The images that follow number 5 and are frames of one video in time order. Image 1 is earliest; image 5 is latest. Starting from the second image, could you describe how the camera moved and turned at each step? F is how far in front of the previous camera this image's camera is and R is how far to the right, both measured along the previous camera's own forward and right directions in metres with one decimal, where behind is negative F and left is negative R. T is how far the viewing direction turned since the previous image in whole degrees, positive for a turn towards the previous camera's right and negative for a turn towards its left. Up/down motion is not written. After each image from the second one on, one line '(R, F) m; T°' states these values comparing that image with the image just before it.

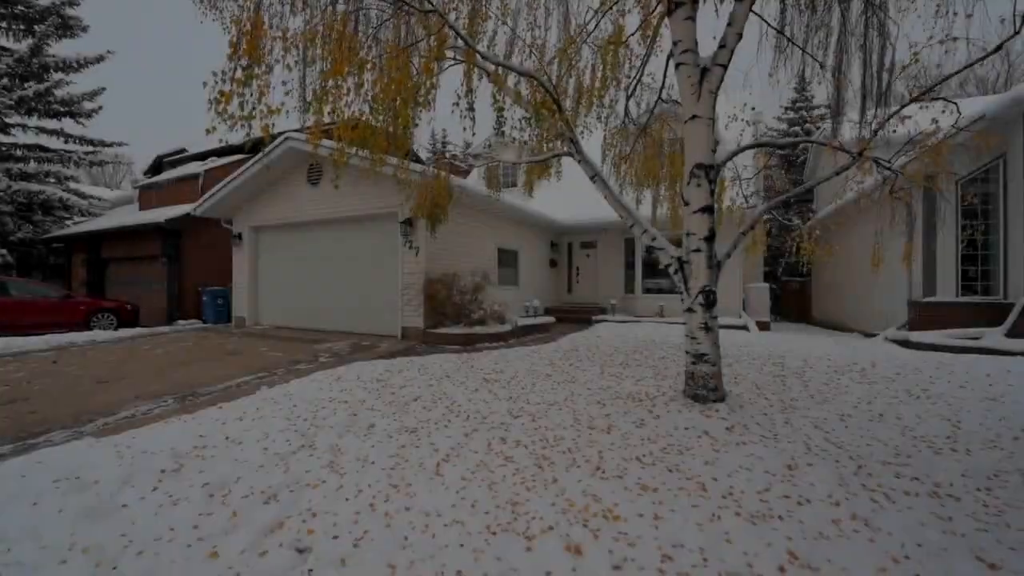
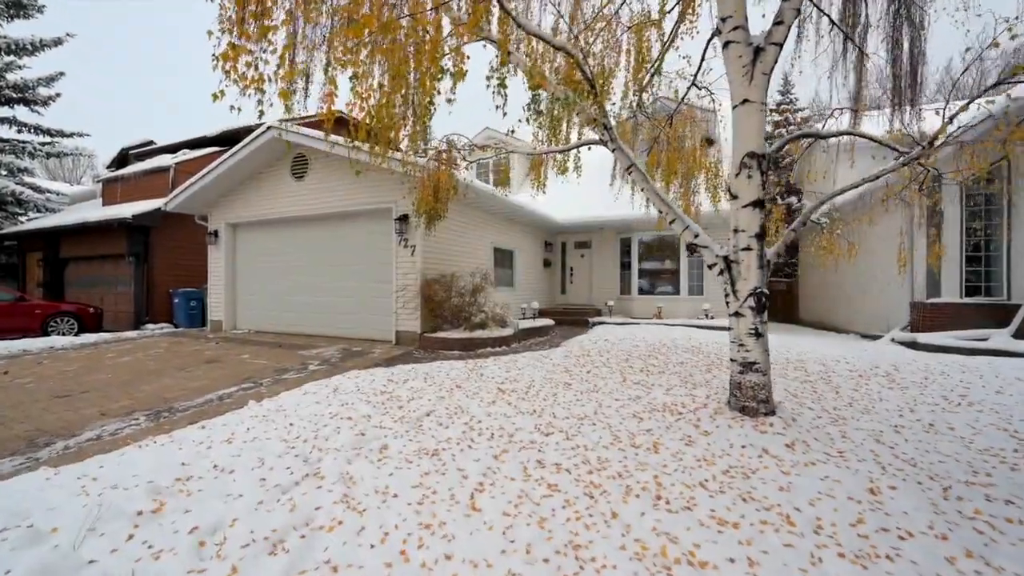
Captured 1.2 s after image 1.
(-0.4, +0.5) m; +3°
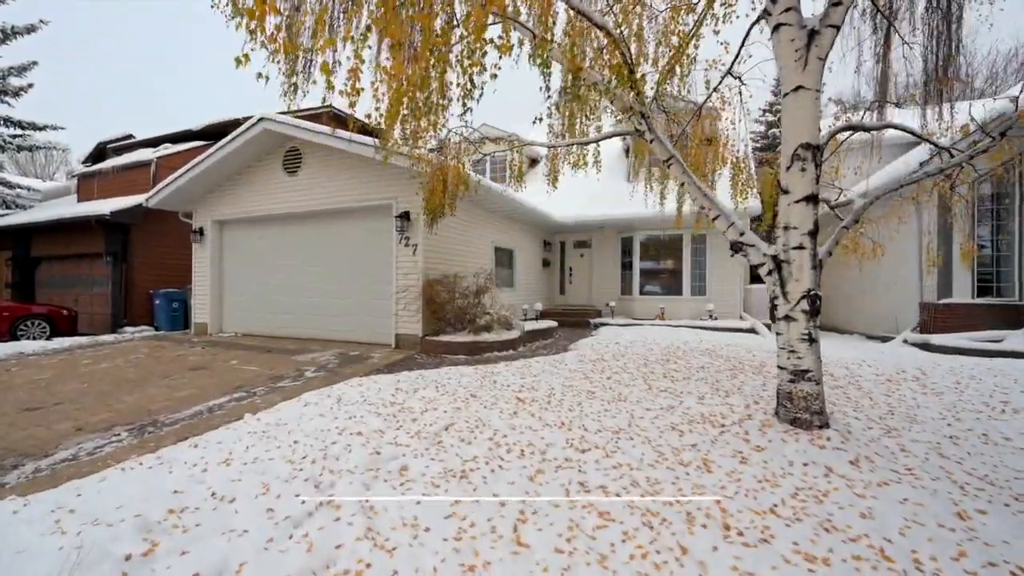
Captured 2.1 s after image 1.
(-0.4, +0.4) m; +2°
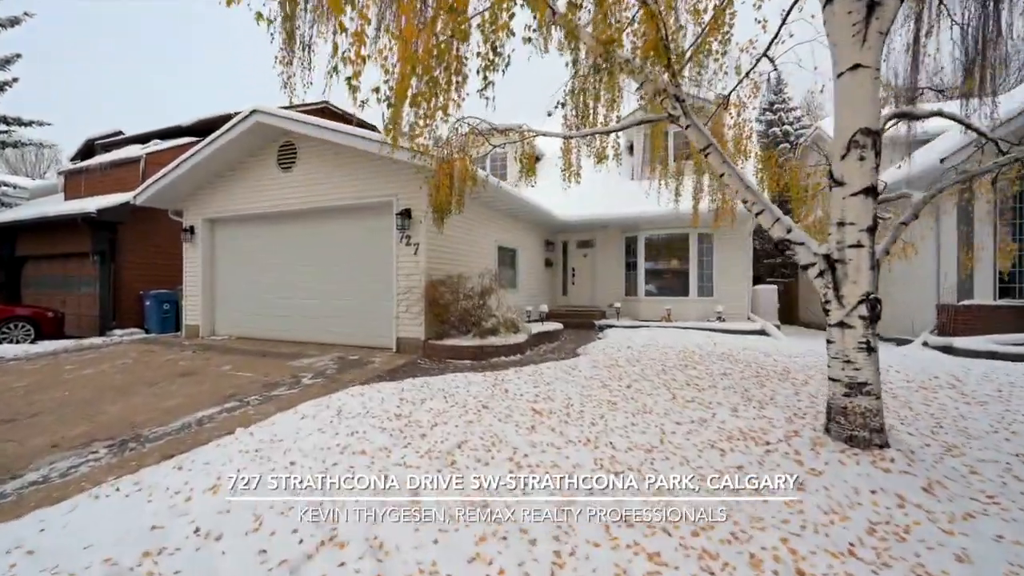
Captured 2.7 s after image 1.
(-0.2, +0.4) m; +1°
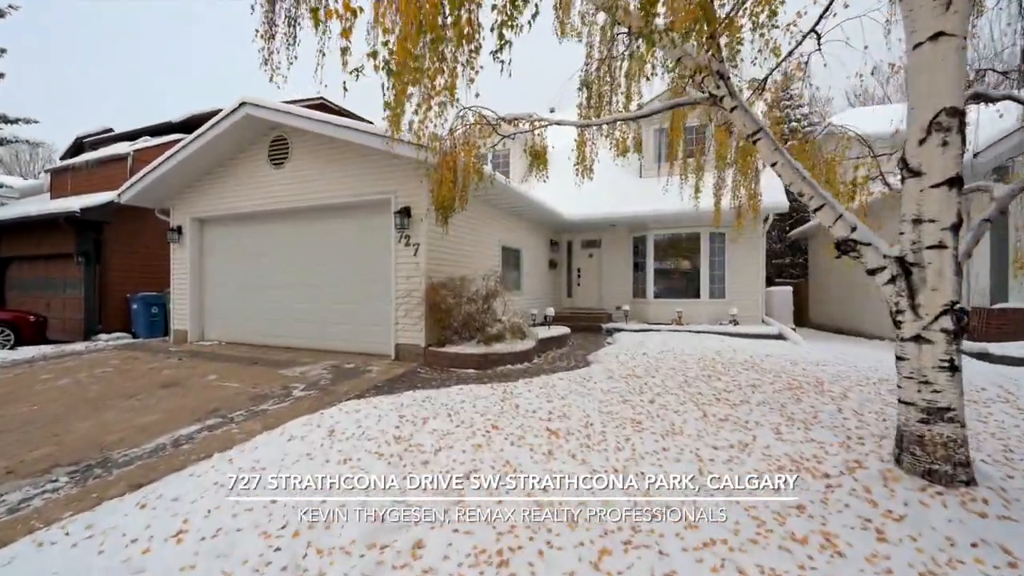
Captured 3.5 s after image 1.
(-0.1, +0.5) m; 0°
